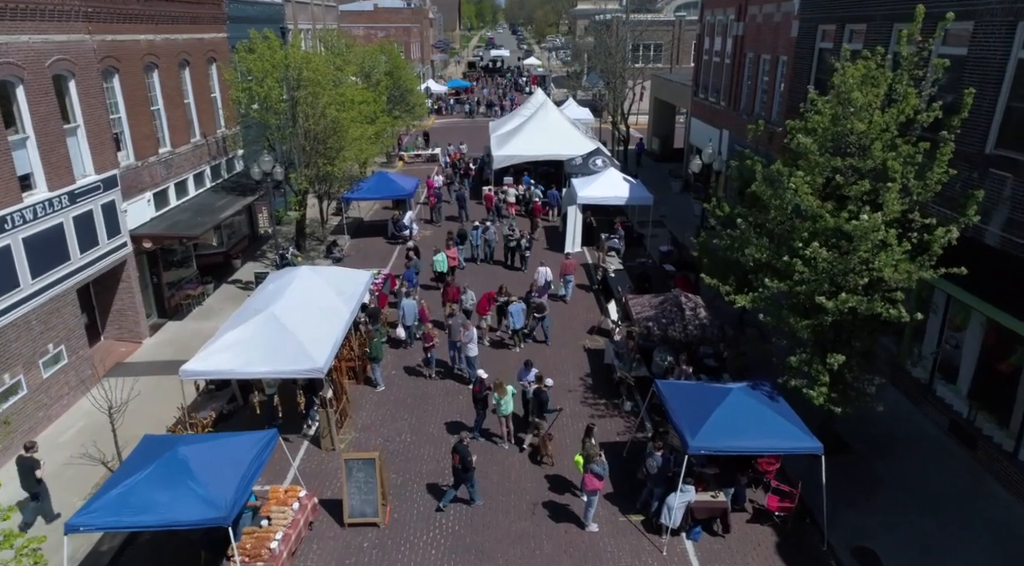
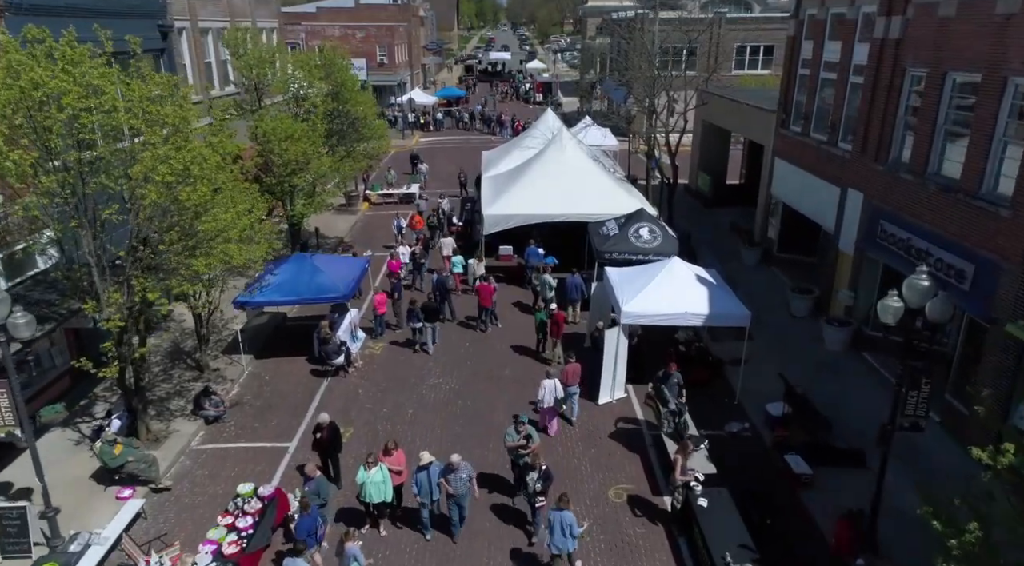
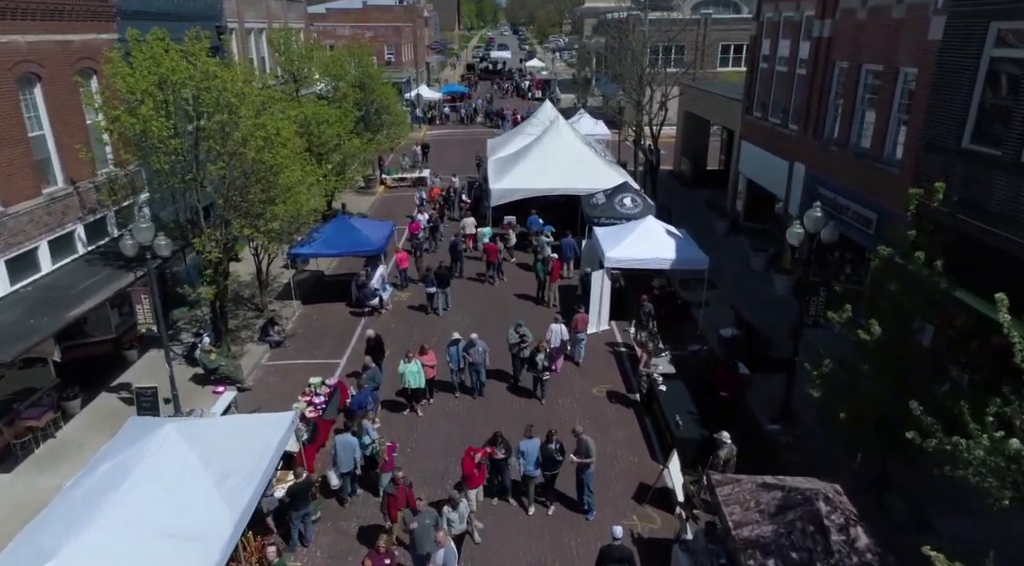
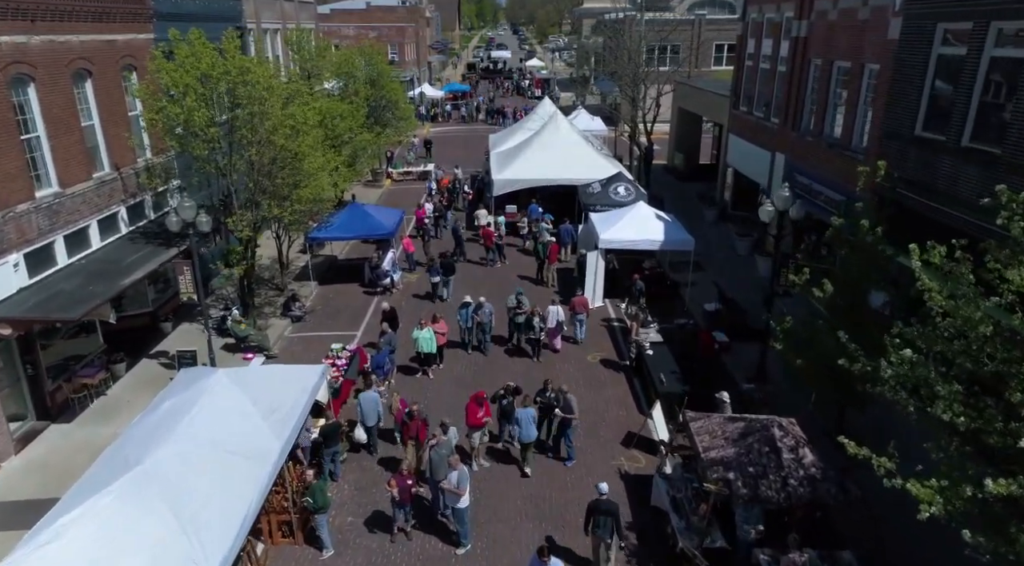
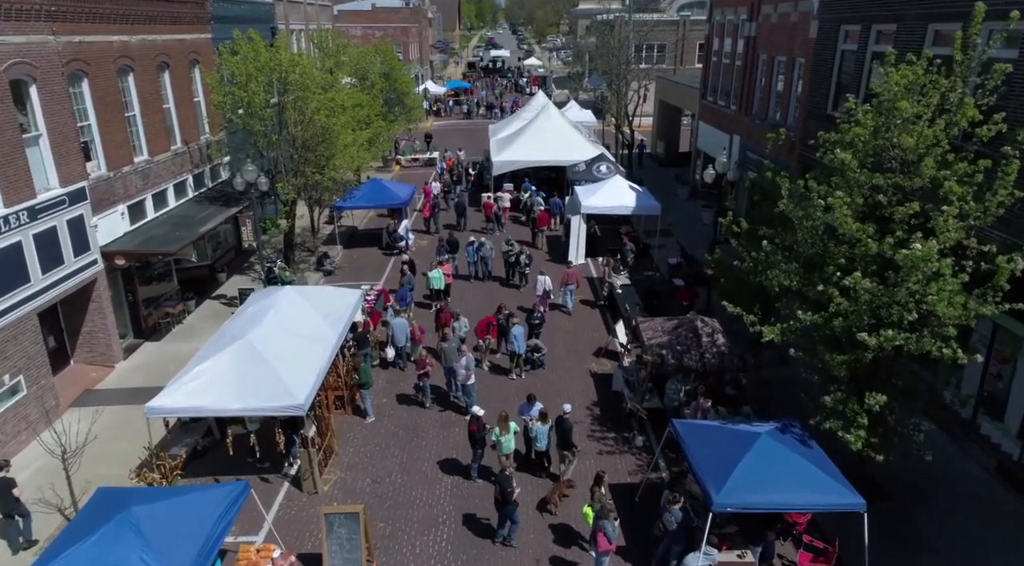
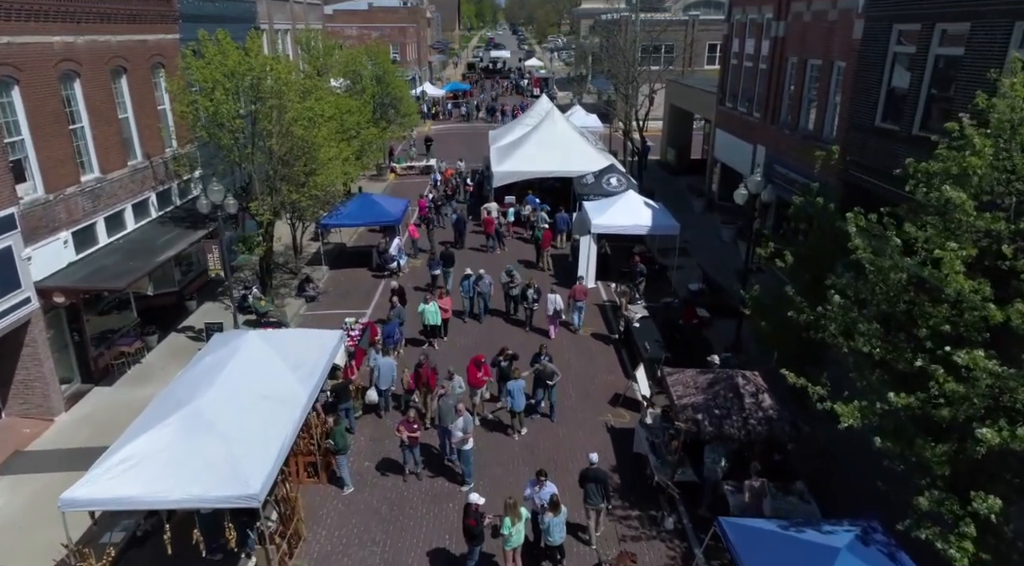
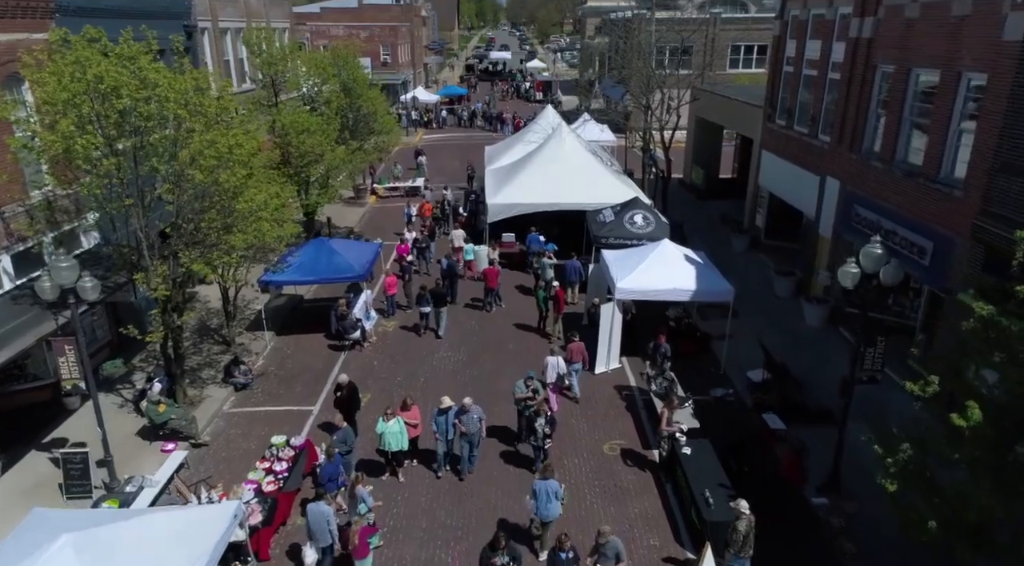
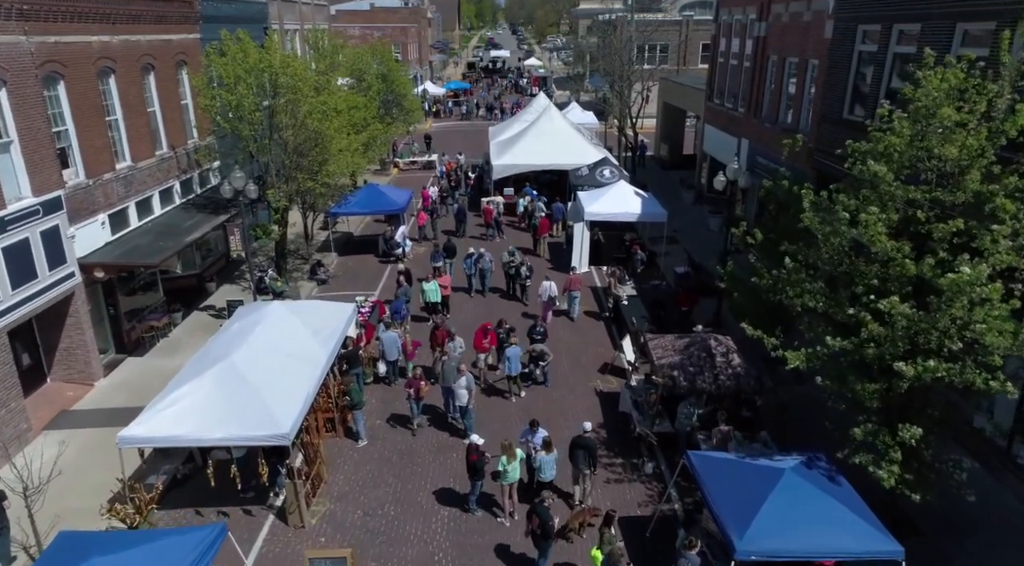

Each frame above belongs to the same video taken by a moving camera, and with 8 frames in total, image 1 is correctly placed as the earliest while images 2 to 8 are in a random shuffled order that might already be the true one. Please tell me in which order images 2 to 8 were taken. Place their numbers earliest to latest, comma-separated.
5, 8, 6, 4, 3, 7, 2
